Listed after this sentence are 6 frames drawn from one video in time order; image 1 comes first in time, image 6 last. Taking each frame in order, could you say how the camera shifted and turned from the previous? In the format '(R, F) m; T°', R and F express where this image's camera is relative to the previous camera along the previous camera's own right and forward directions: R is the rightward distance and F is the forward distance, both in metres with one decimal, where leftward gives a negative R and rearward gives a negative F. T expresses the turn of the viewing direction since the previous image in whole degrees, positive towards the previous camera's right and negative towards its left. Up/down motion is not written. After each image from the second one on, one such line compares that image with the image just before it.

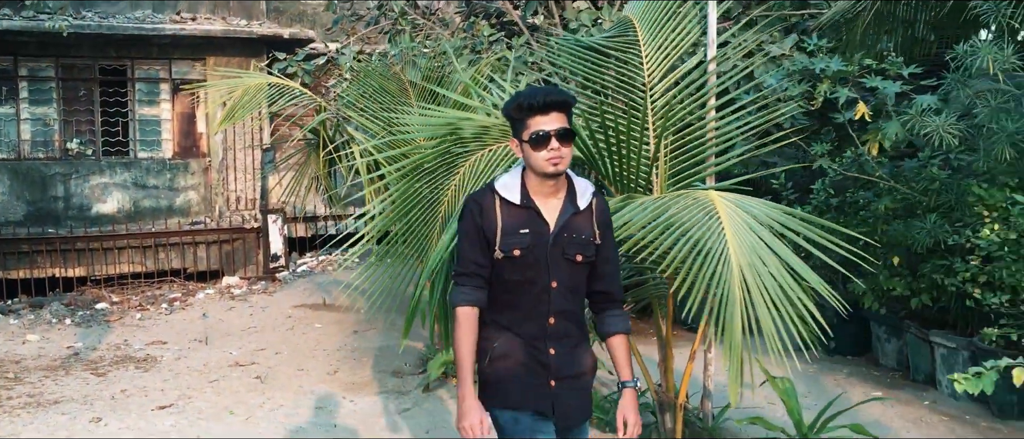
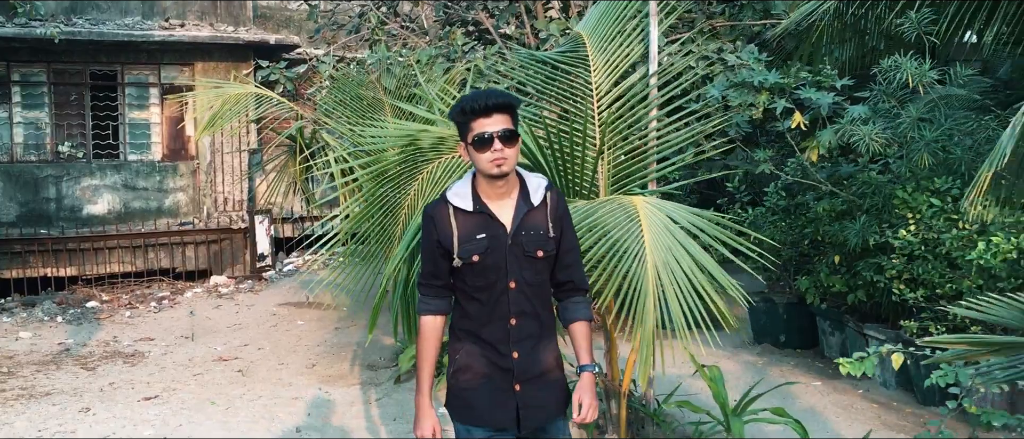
(+0.2, -0.3) m; 0°
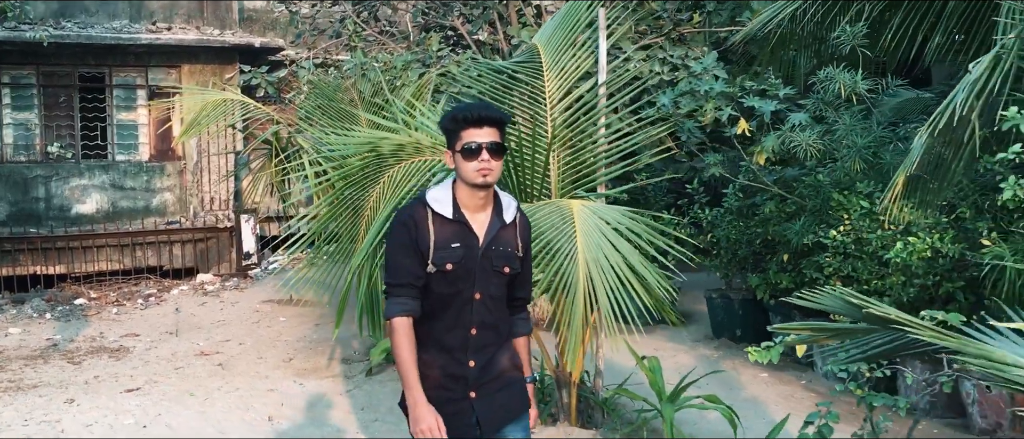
(+0.2, -0.3) m; 0°
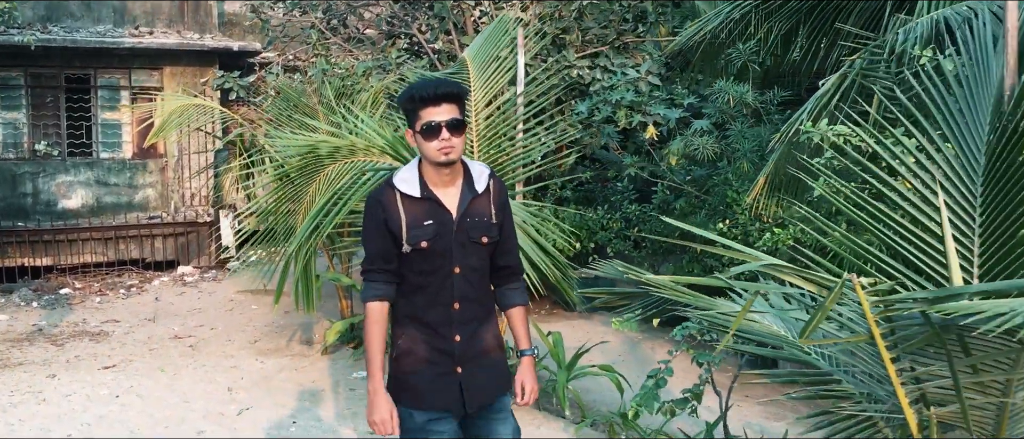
(+0.3, -0.6) m; 0°
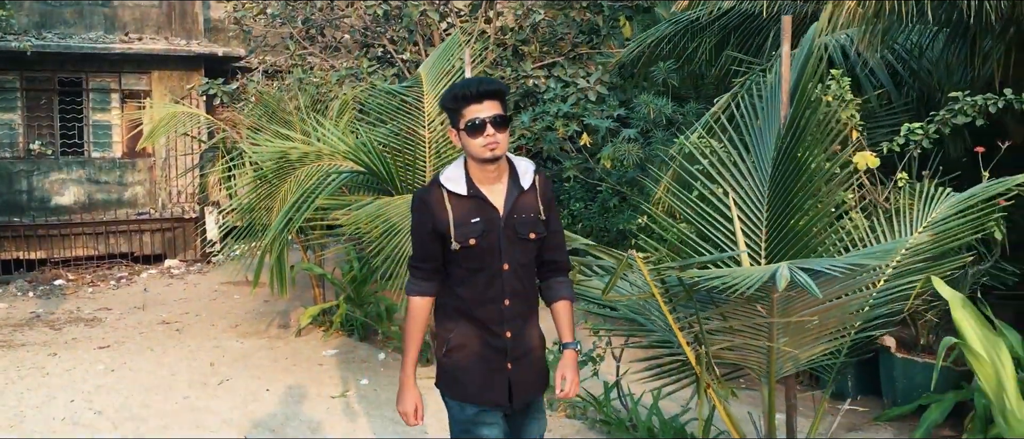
(+0.2, -0.7) m; +1°
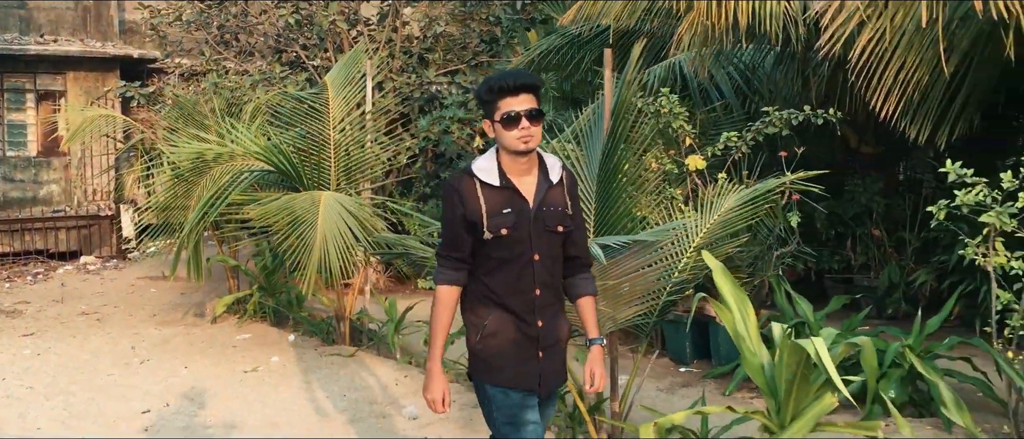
(+0.2, -0.7) m; +5°
